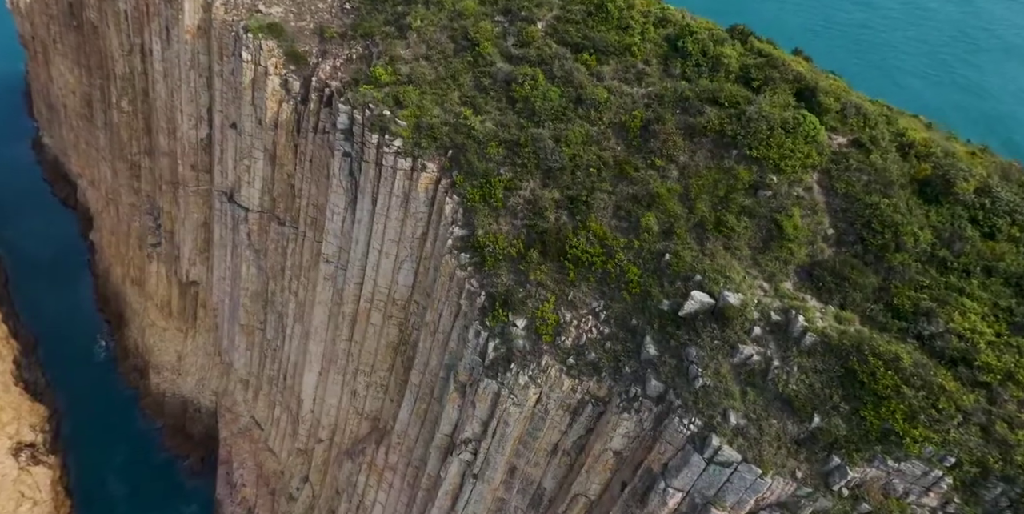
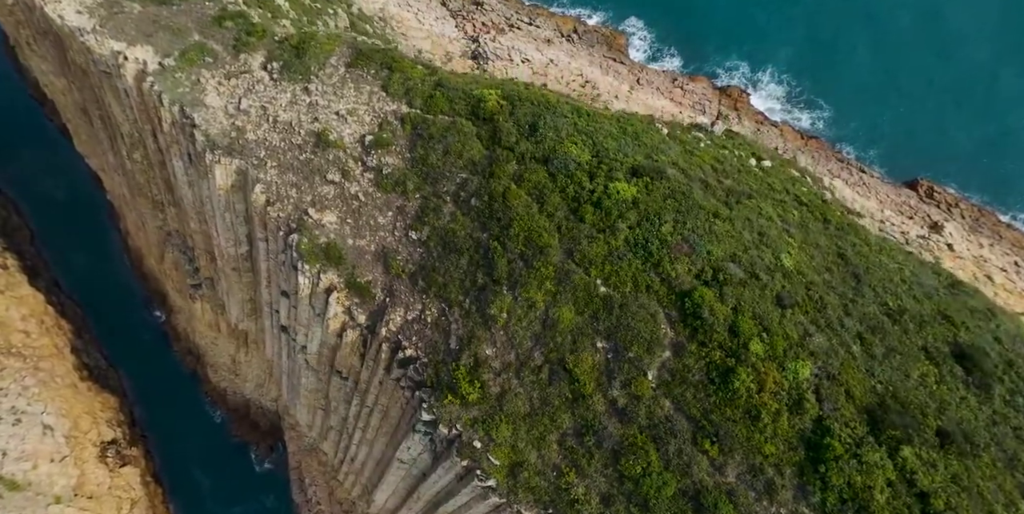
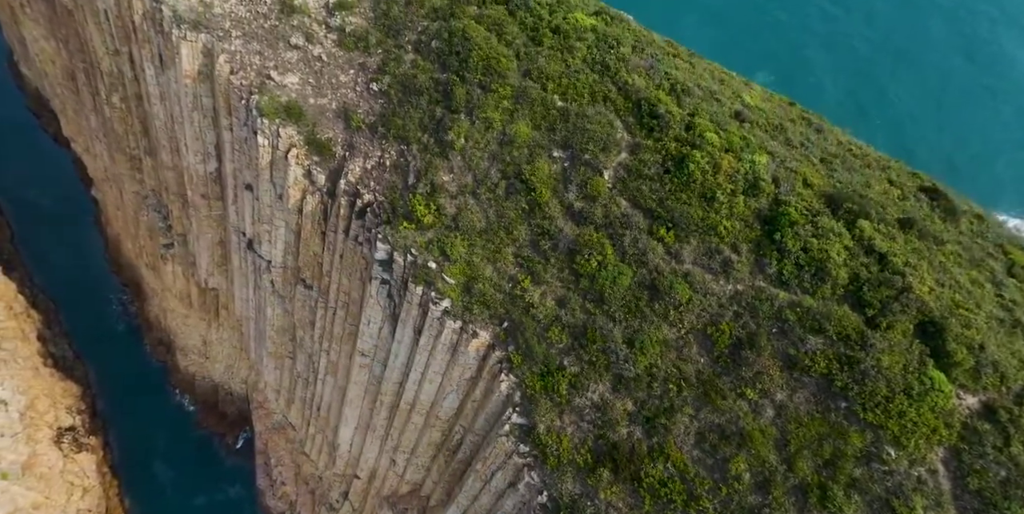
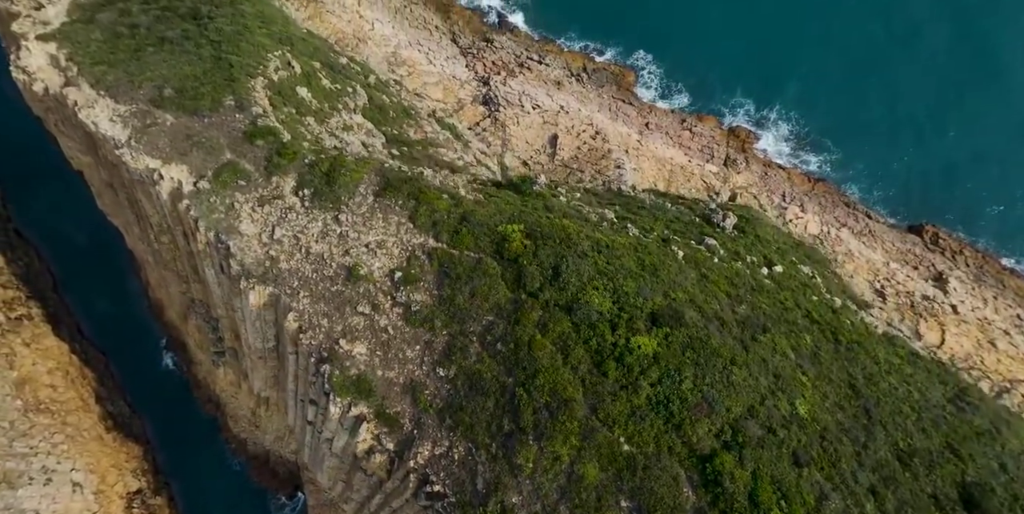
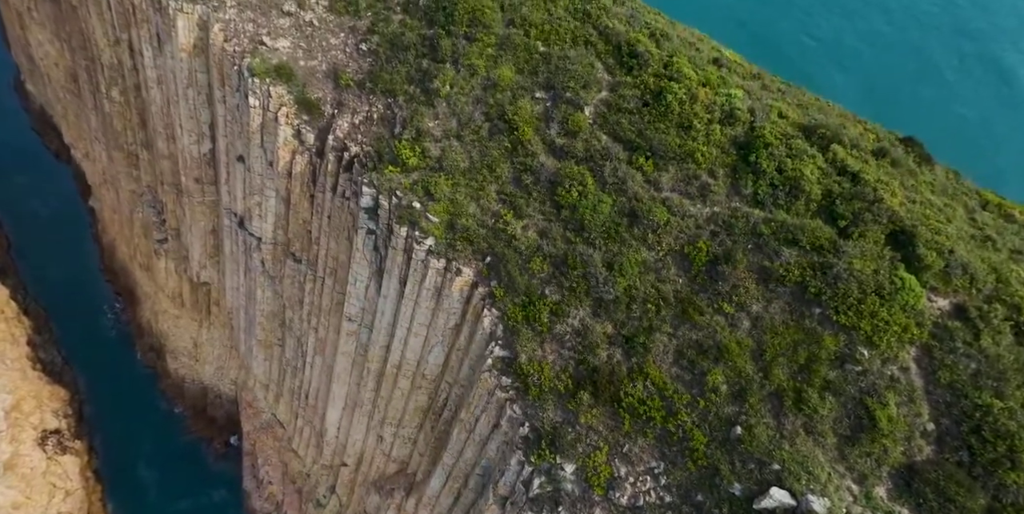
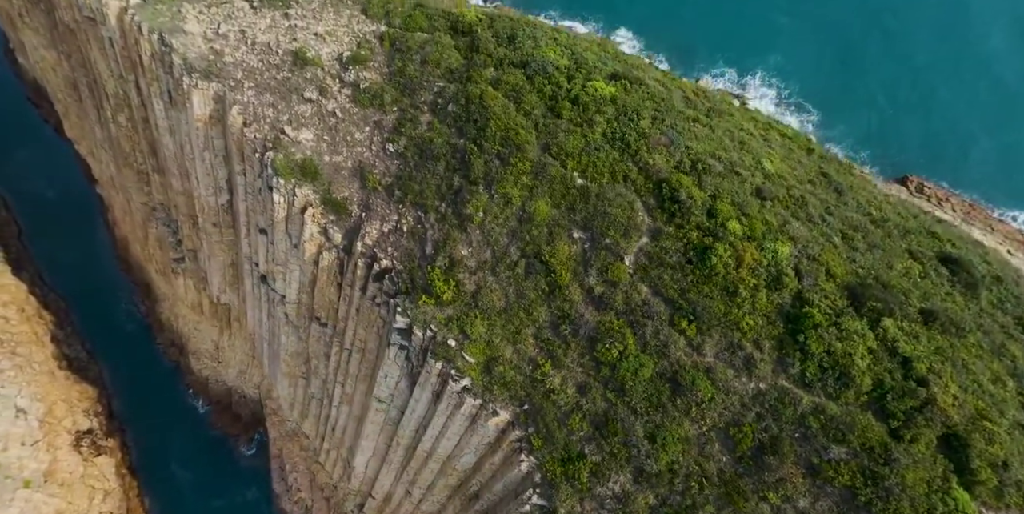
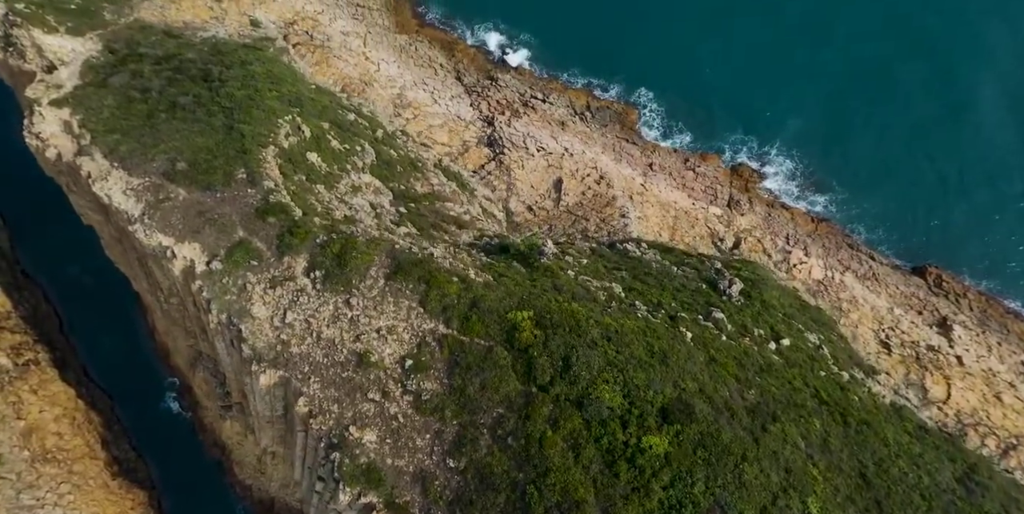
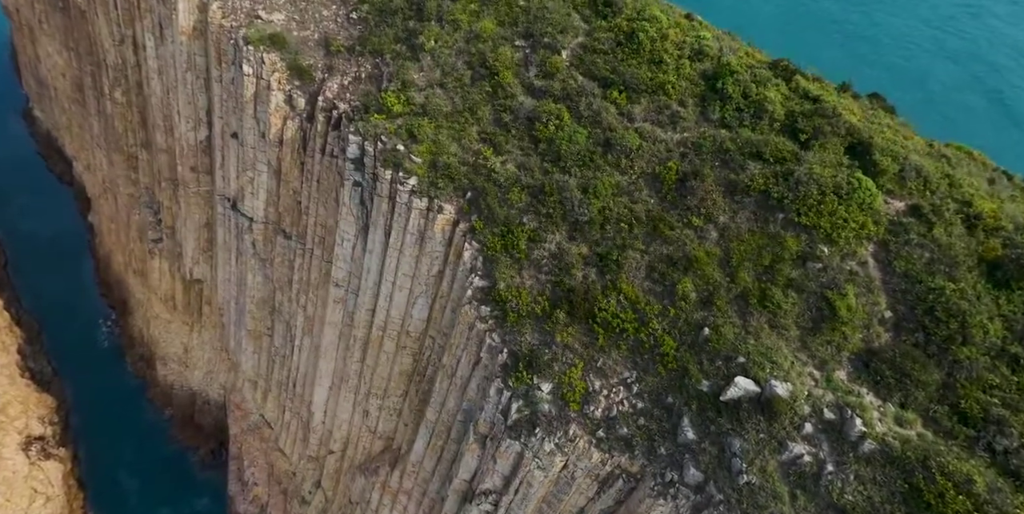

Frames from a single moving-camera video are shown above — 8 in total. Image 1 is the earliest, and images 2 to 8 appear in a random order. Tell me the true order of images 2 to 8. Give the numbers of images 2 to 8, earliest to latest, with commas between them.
8, 5, 3, 6, 2, 4, 7
